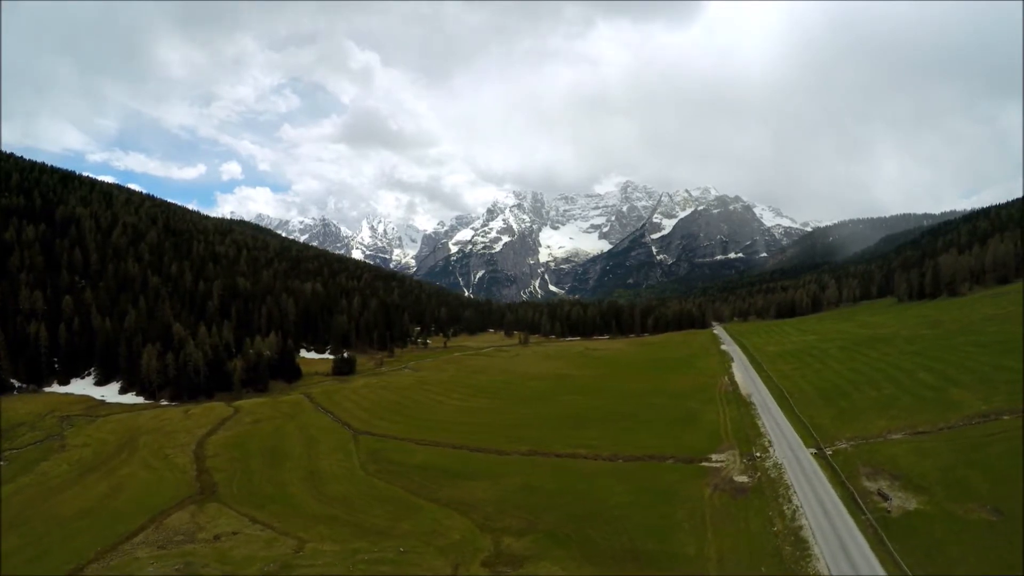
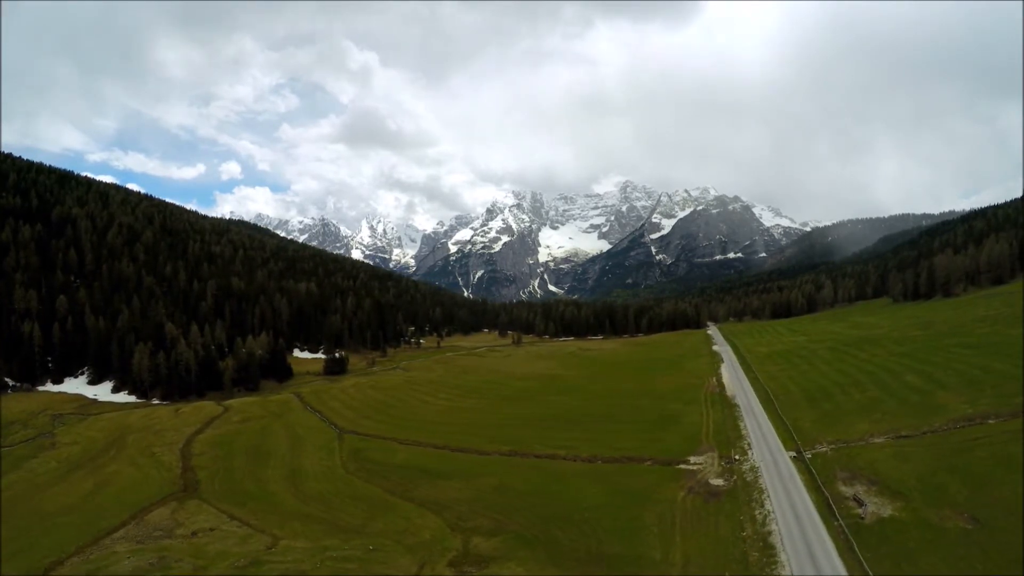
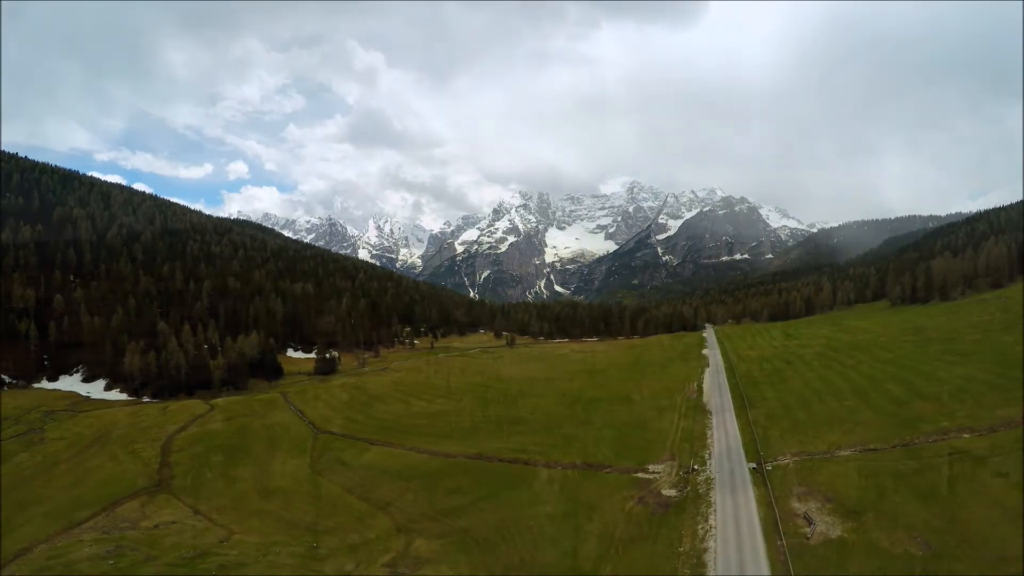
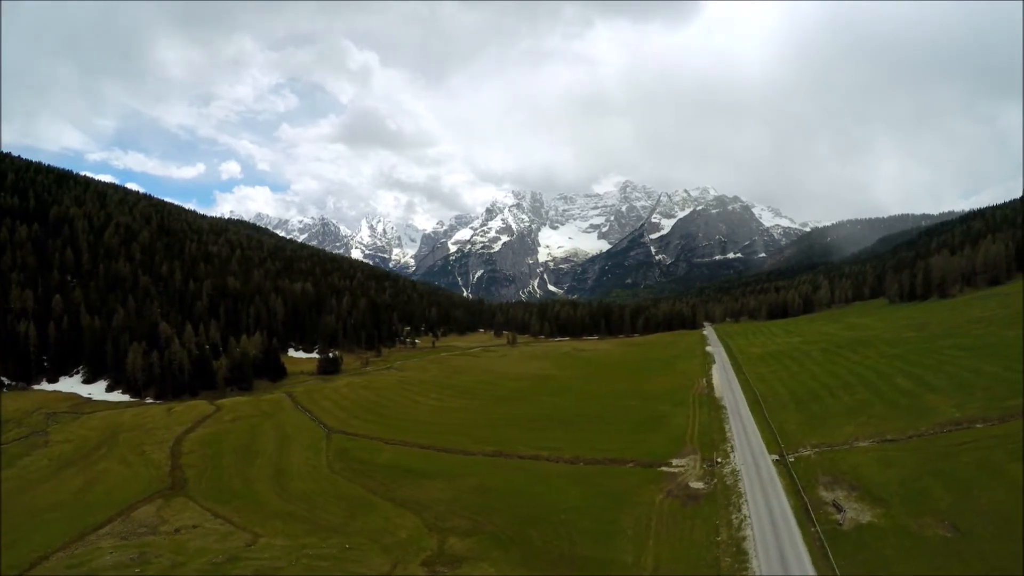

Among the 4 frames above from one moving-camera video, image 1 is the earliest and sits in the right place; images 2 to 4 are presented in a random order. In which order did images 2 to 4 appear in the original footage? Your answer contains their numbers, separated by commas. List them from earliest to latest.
2, 4, 3
